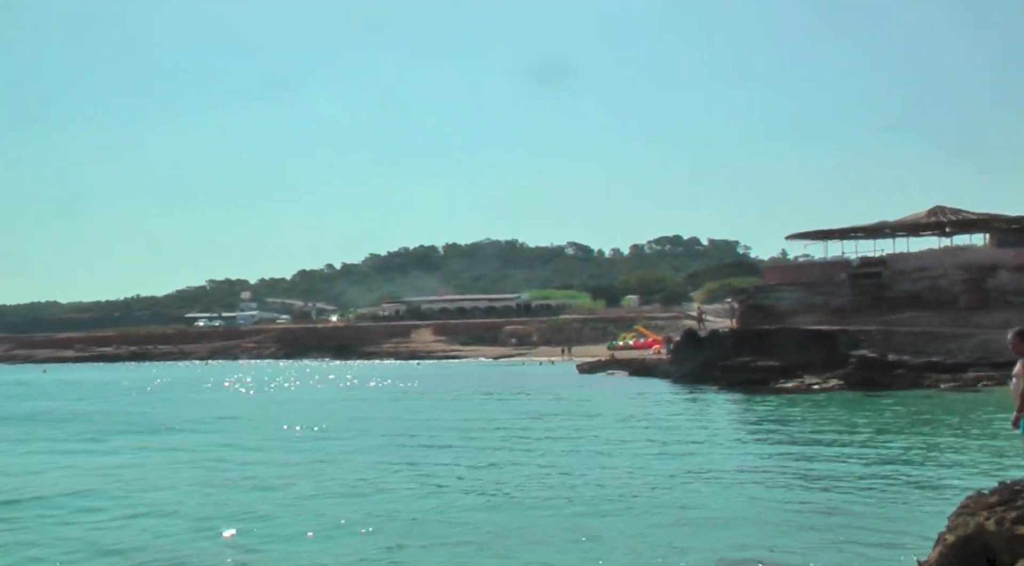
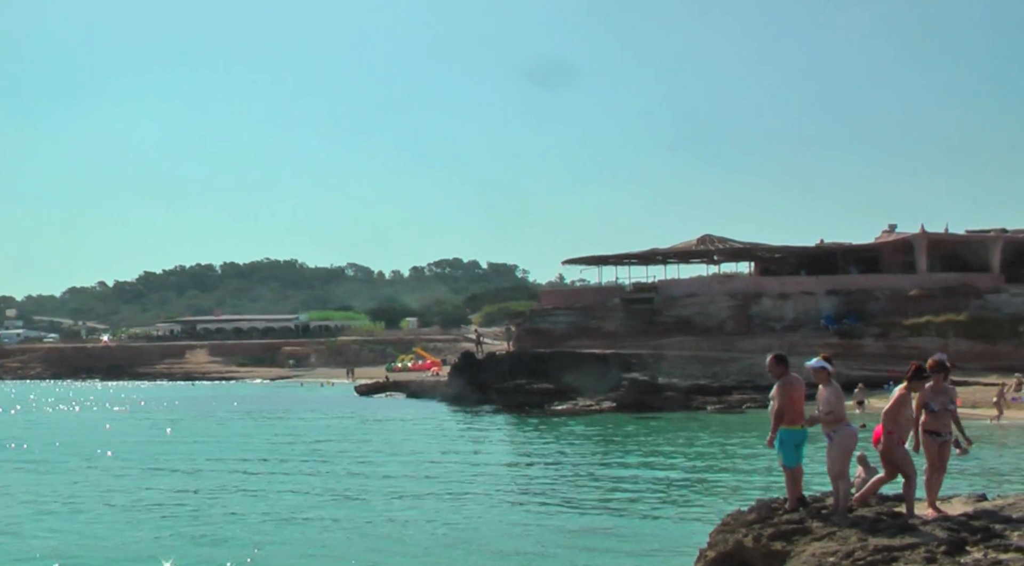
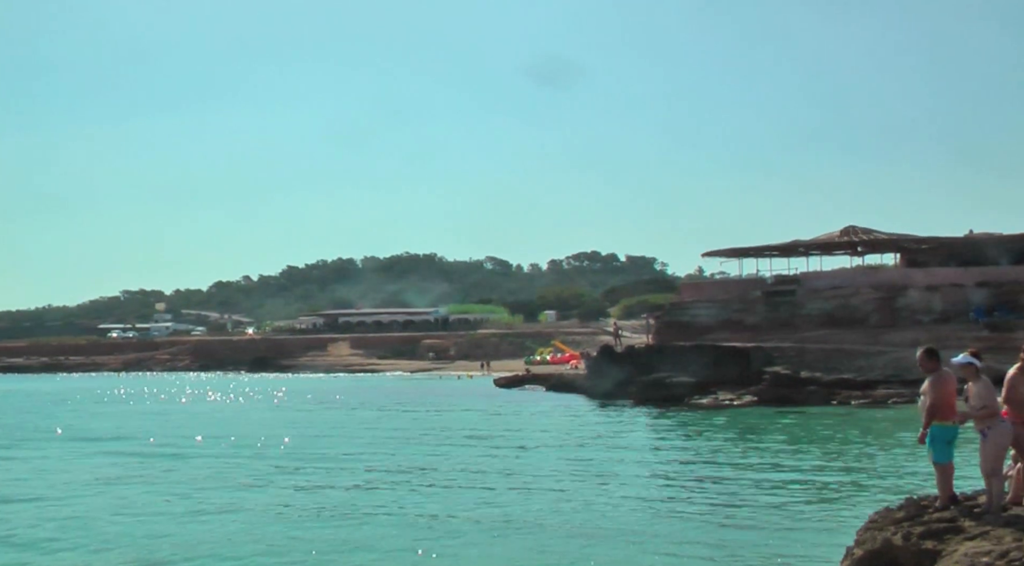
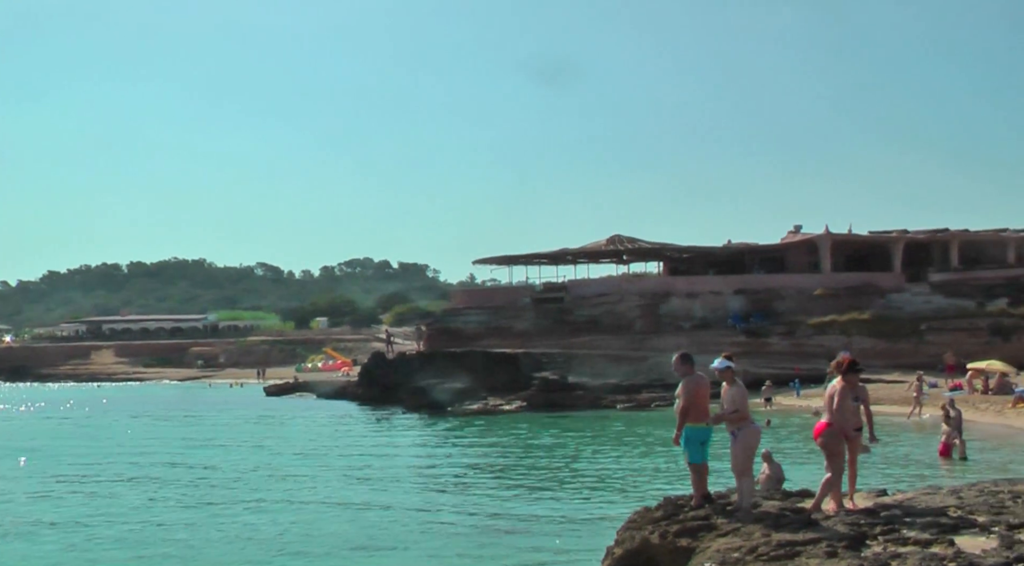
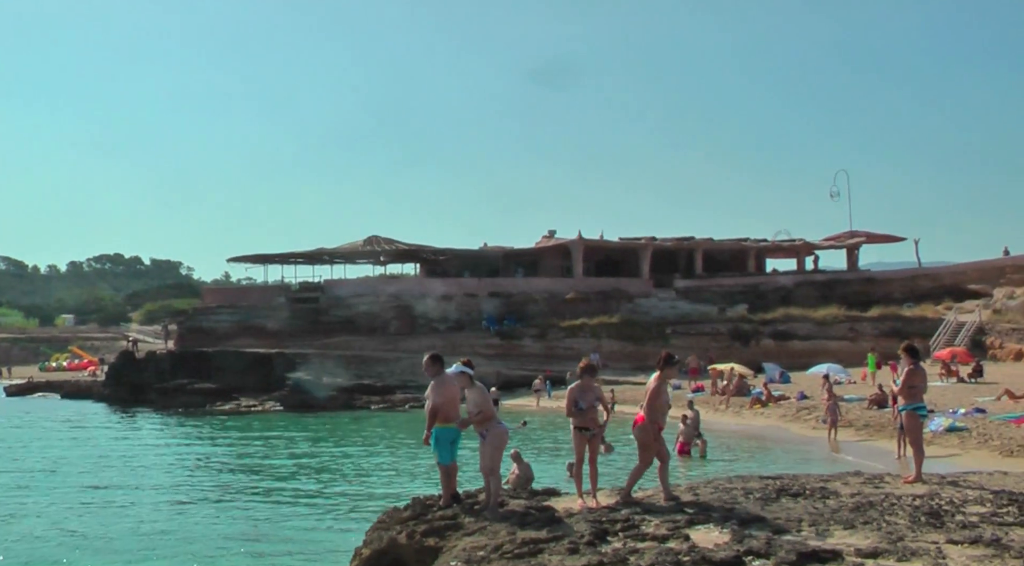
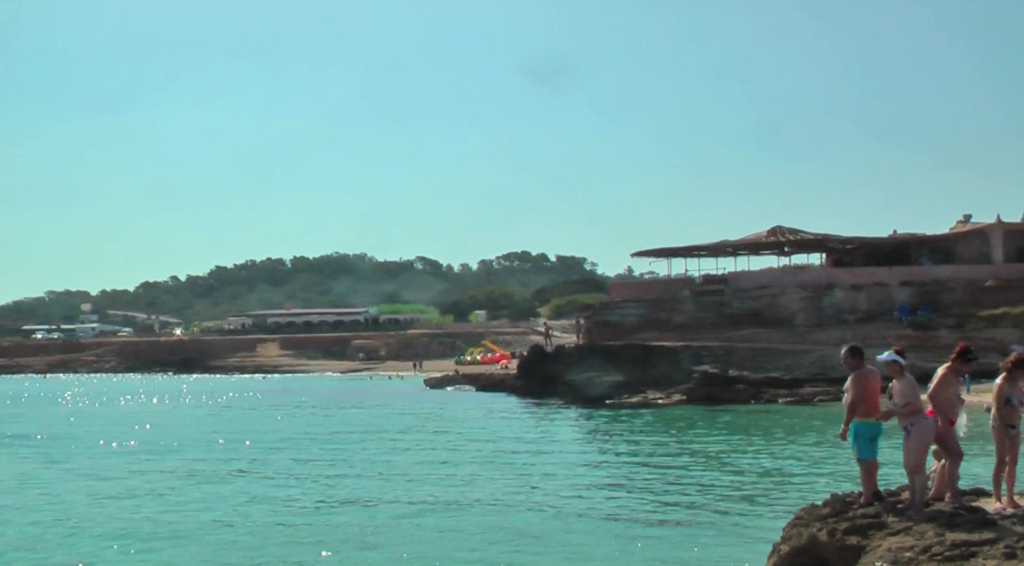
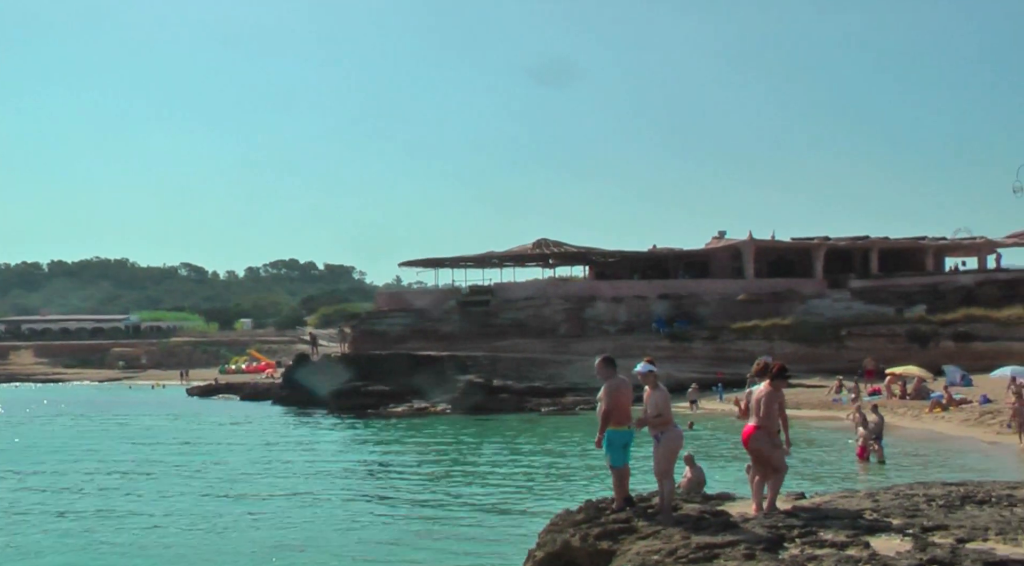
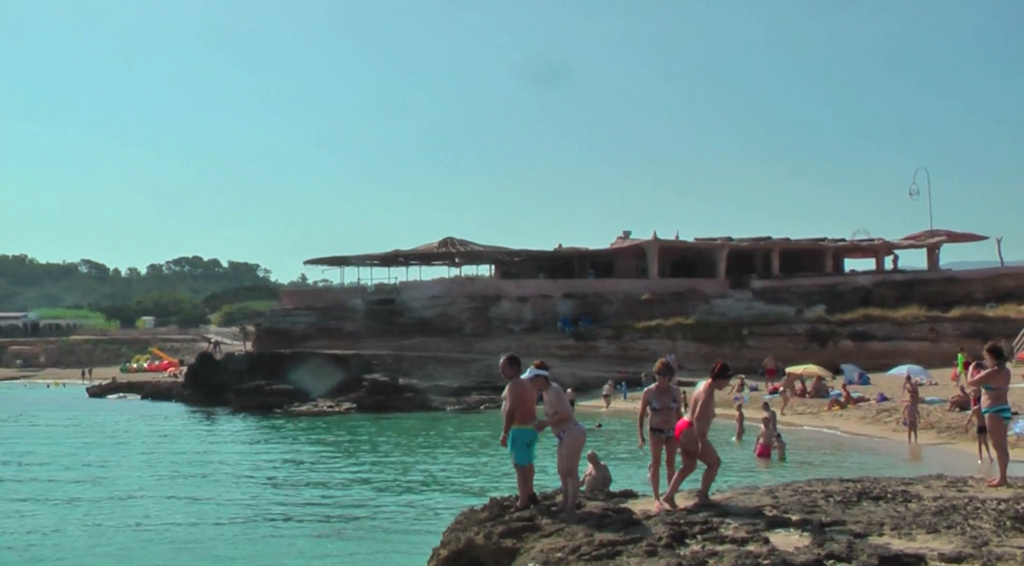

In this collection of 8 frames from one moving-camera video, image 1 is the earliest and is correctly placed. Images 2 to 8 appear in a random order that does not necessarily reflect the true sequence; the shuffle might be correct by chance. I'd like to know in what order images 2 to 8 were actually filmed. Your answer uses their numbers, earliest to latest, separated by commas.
3, 6, 2, 4, 7, 8, 5
